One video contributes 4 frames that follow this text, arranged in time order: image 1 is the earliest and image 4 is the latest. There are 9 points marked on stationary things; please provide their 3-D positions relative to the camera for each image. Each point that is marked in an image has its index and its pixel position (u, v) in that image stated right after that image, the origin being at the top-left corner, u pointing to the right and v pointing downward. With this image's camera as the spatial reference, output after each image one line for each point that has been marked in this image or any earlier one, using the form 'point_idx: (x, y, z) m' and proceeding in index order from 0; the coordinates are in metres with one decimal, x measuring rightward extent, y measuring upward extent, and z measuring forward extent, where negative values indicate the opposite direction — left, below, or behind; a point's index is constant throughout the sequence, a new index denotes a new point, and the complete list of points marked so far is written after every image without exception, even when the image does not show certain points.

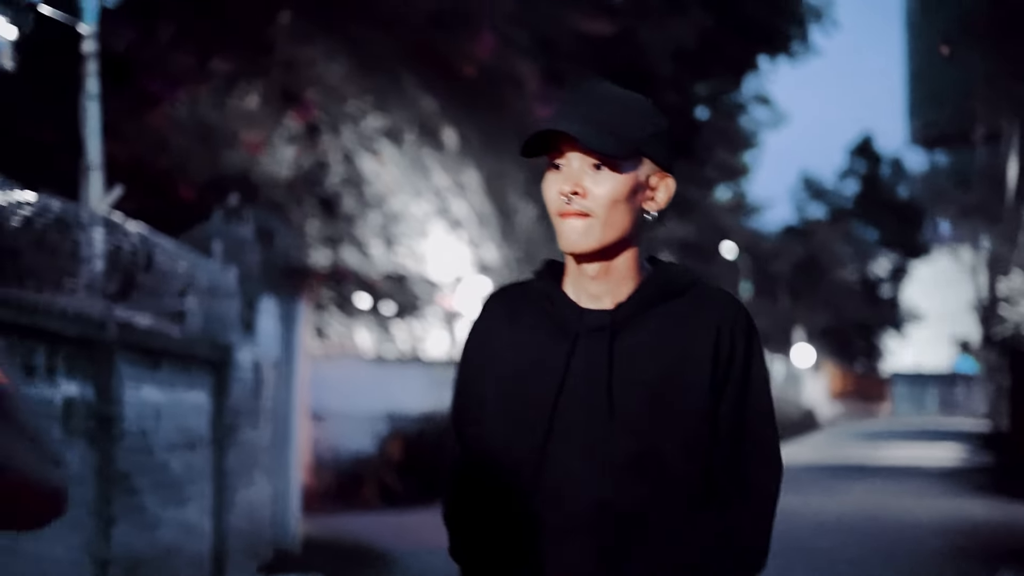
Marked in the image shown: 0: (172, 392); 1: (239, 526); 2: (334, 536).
0: (-1.2, -0.4, +5.8) m
1: (-1.2, -1.0, +6.8) m
2: (-1.0, -1.4, +8.9) m
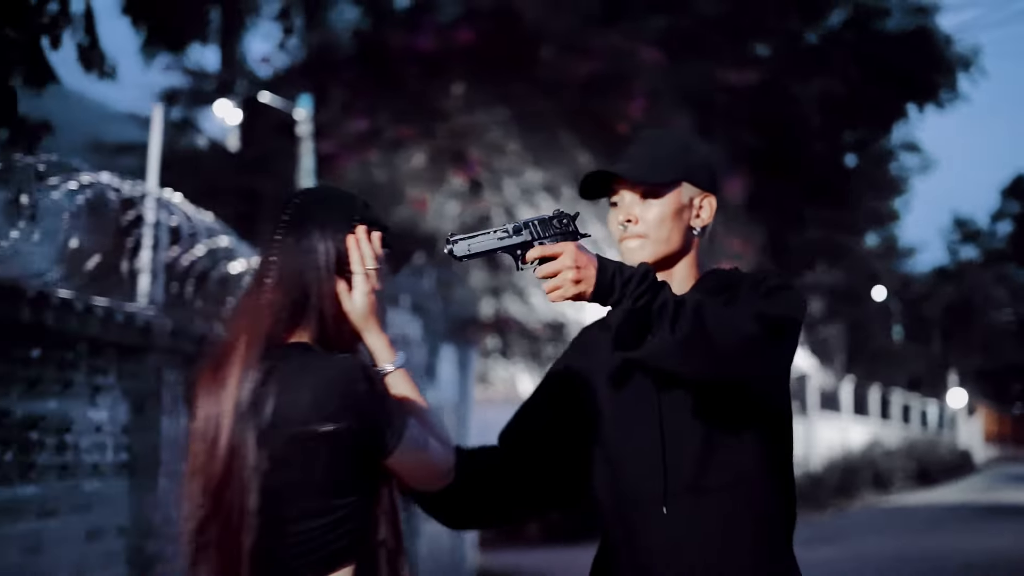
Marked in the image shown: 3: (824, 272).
0: (-0.6, -0.6, +6.5) m
1: (-0.4, -1.2, +7.4) m
2: (0.0, -1.7, +9.5) m
3: (+3.4, +0.2, +17.5) m
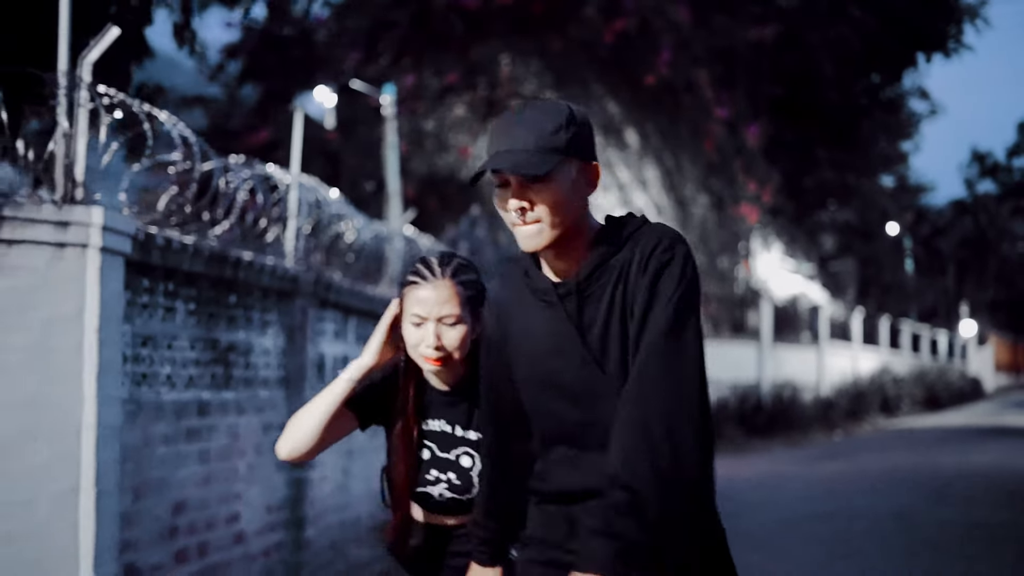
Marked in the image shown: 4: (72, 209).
0: (-0.4, -0.3, +7.8) m
1: (-0.2, -0.9, +8.7) m
2: (+0.2, -1.3, +10.8) m
3: (+3.8, +0.9, +18.7) m
4: (-0.9, +0.2, +3.2) m
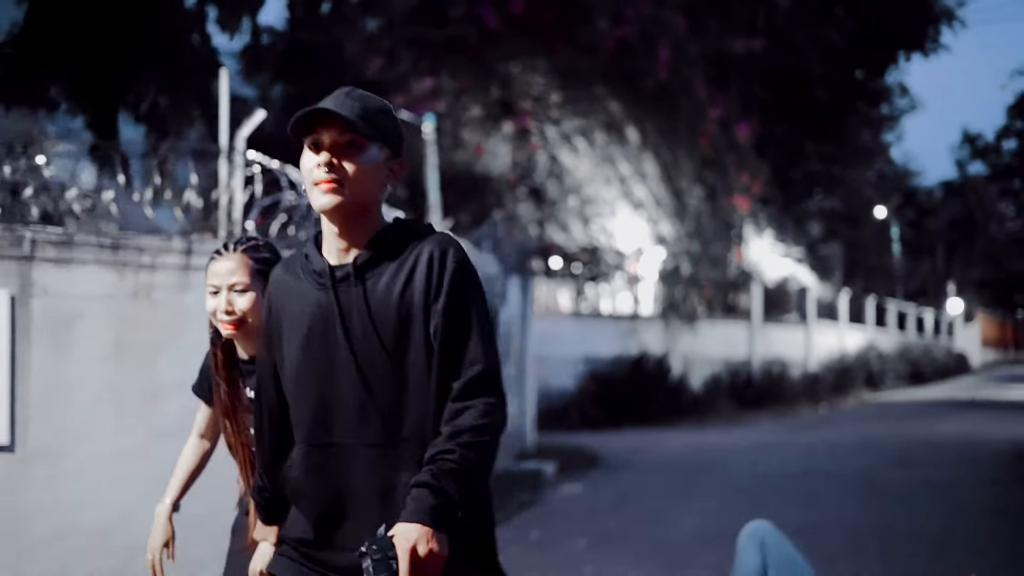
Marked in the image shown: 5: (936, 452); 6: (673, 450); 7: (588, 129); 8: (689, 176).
0: (-0.3, -0.3, +9.1) m
1: (-0.1, -0.9, +10.1) m
2: (+0.3, -1.2, +12.2) m
3: (+3.9, +1.1, +20.0) m
4: (-0.8, +0.1, +4.6) m
5: (+3.1, -1.2, +11.9) m
6: (+1.1, -1.1, +11.2) m
7: (+0.6, +1.3, +13.2) m
8: (+1.6, +1.0, +14.2) m
